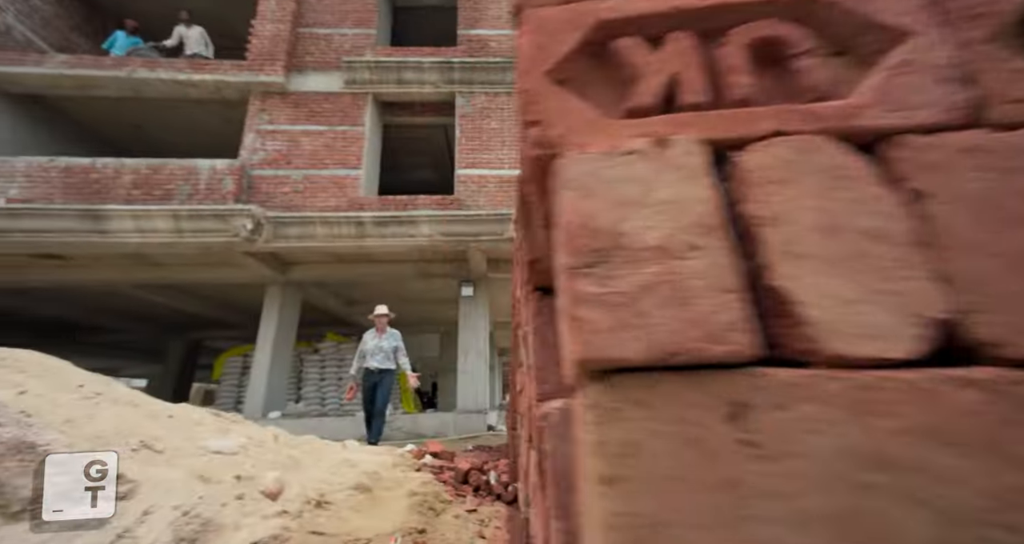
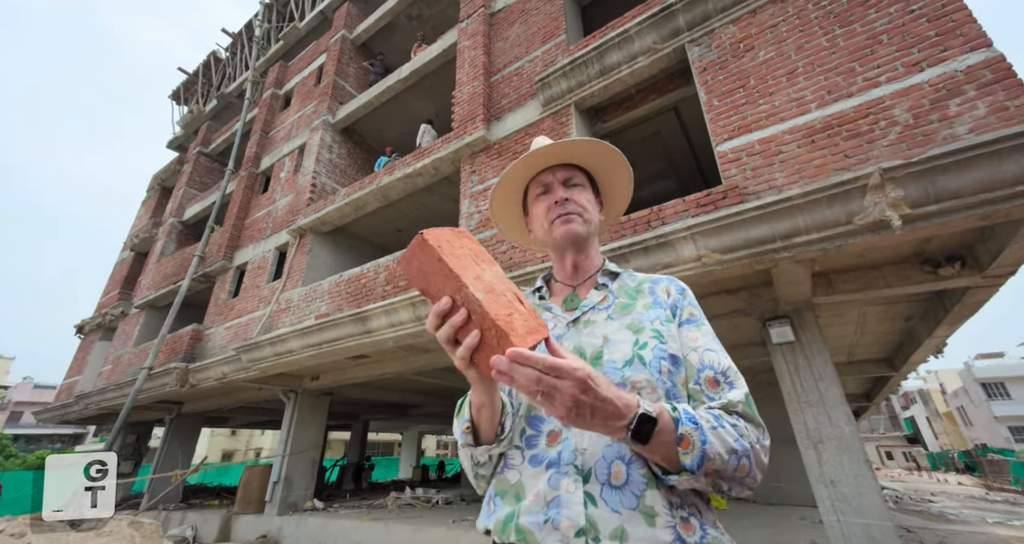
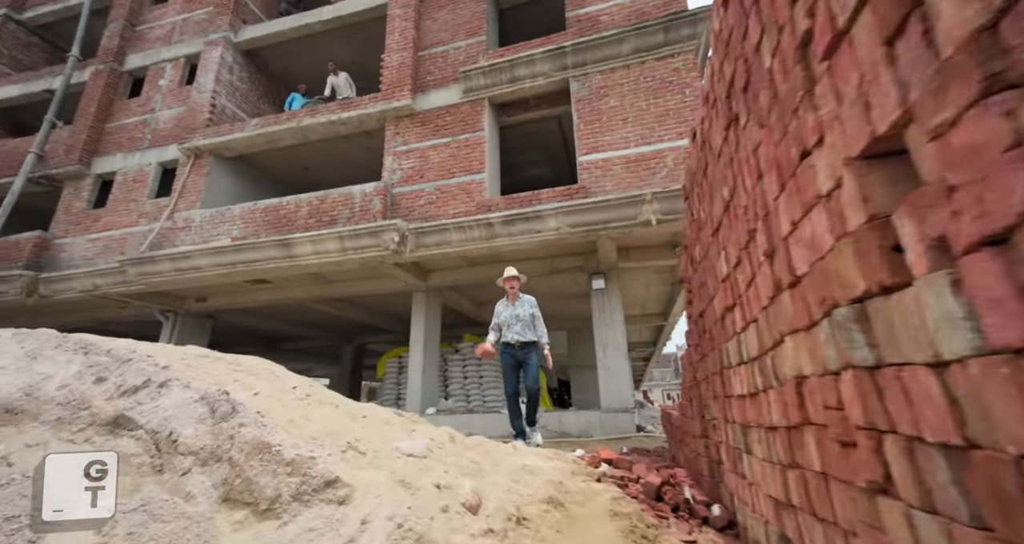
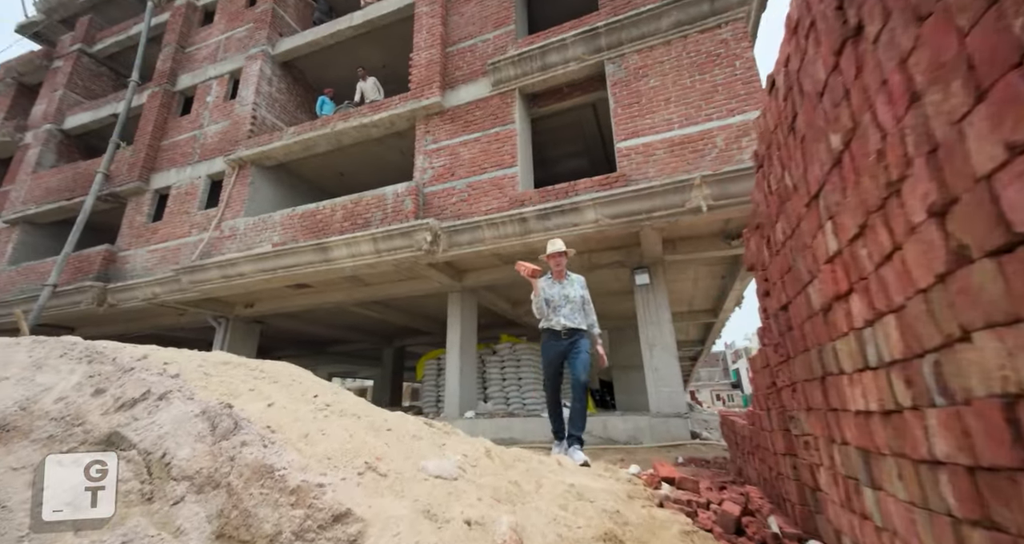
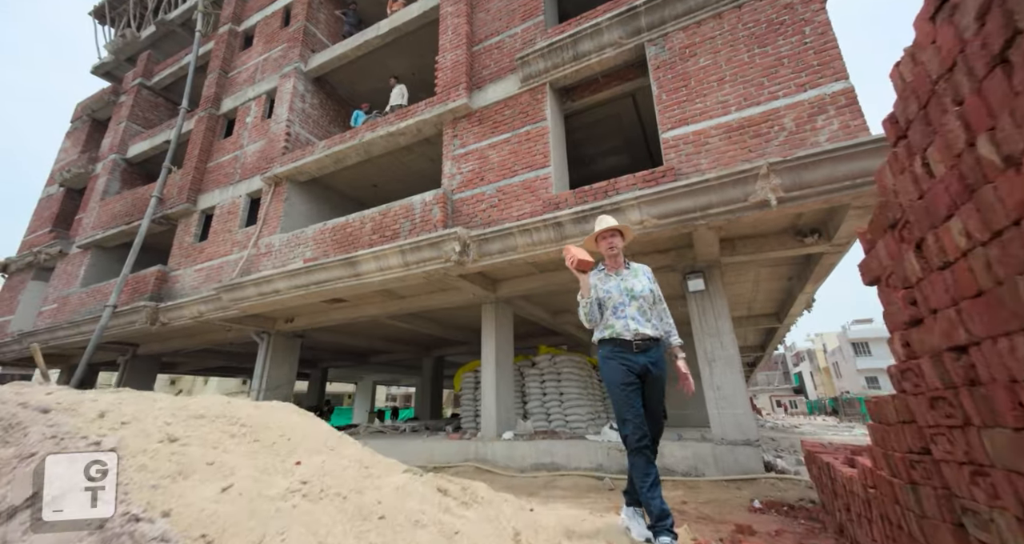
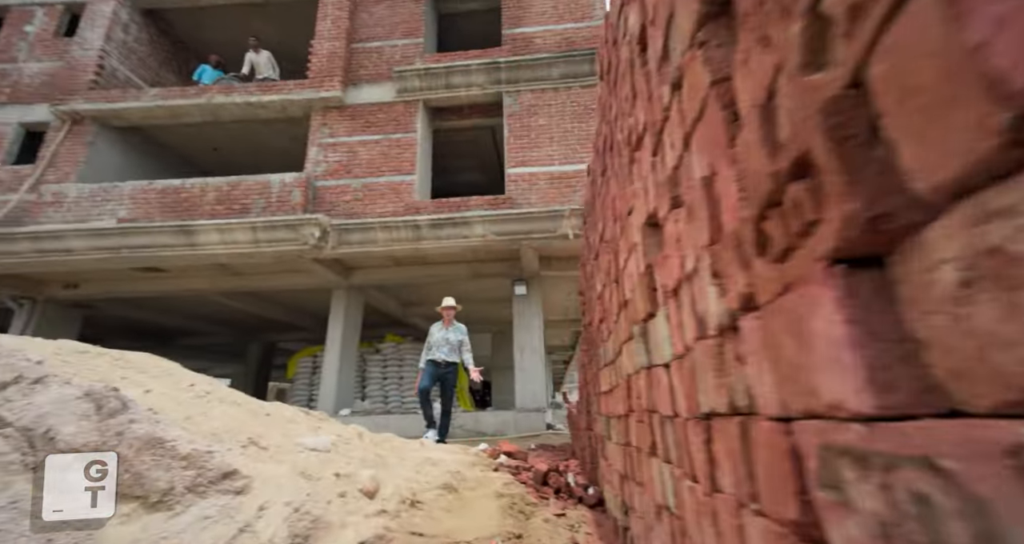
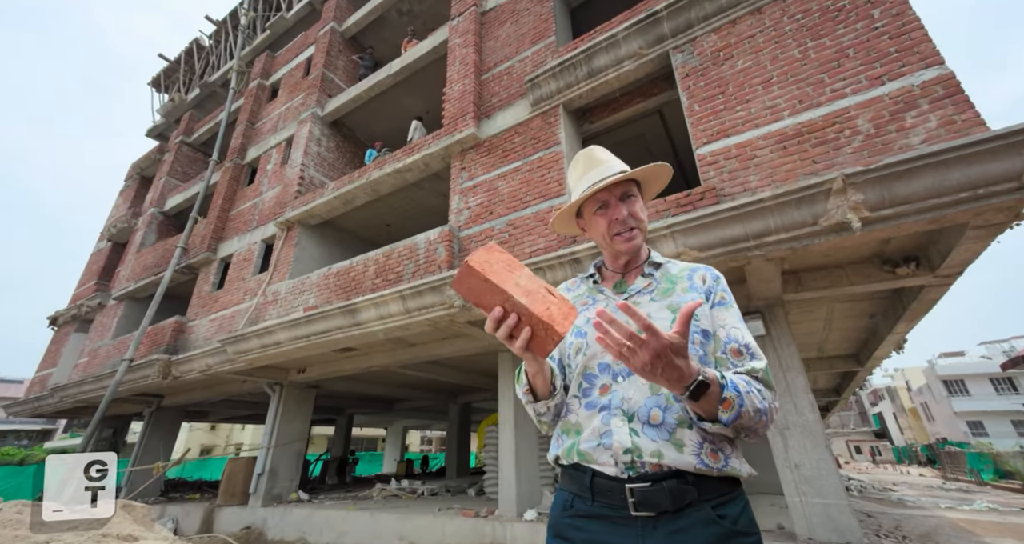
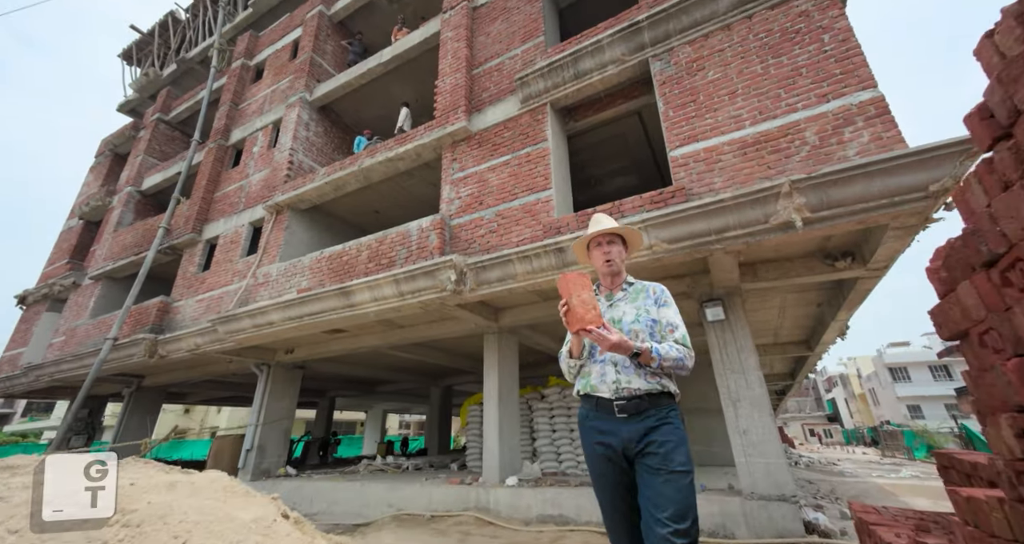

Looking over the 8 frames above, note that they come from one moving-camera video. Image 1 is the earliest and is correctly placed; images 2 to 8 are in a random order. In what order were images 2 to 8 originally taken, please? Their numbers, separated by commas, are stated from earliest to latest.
6, 3, 4, 5, 8, 7, 2
